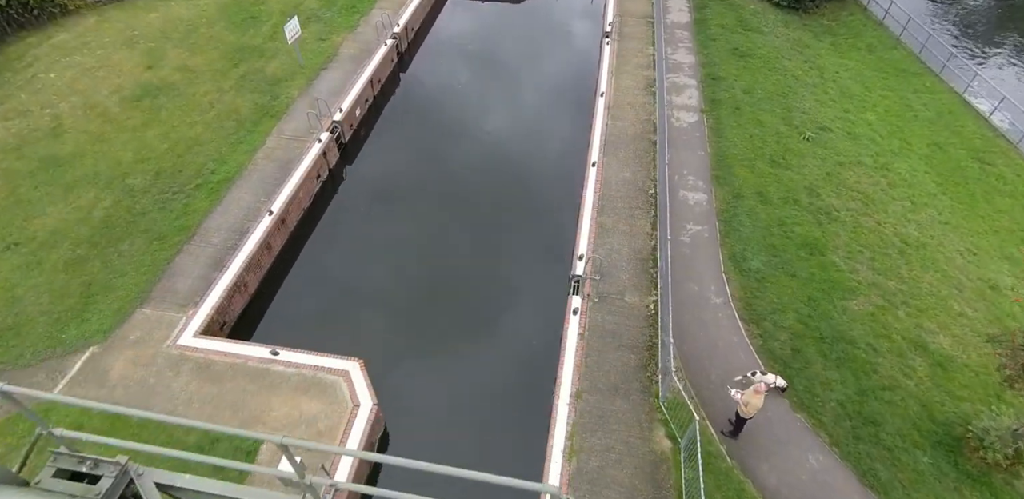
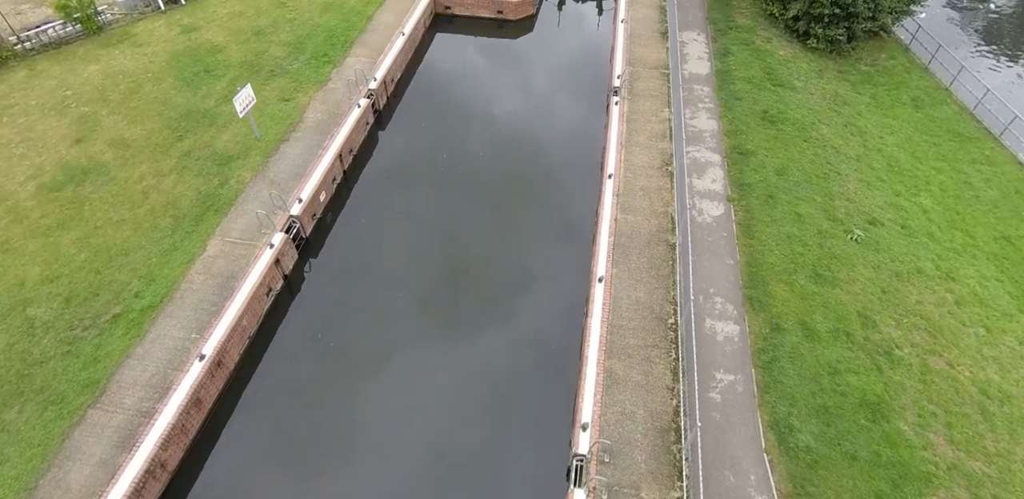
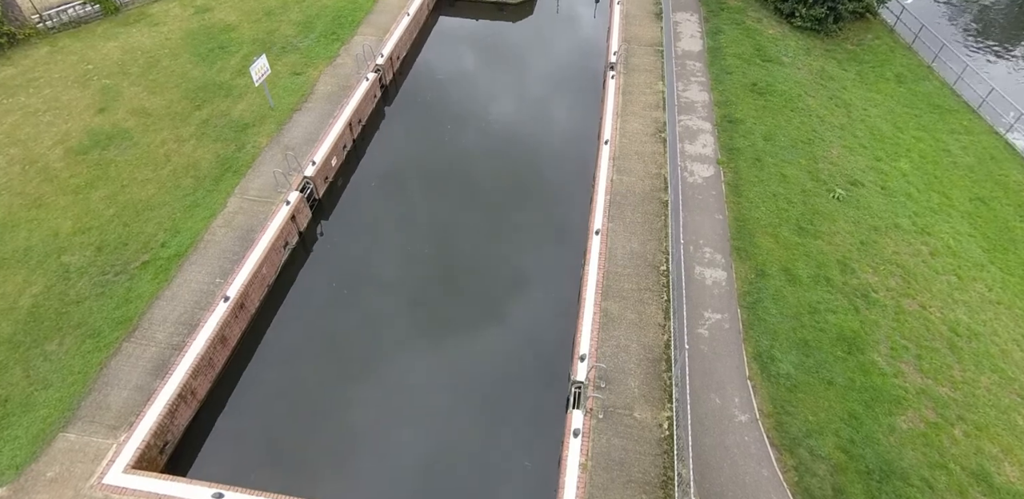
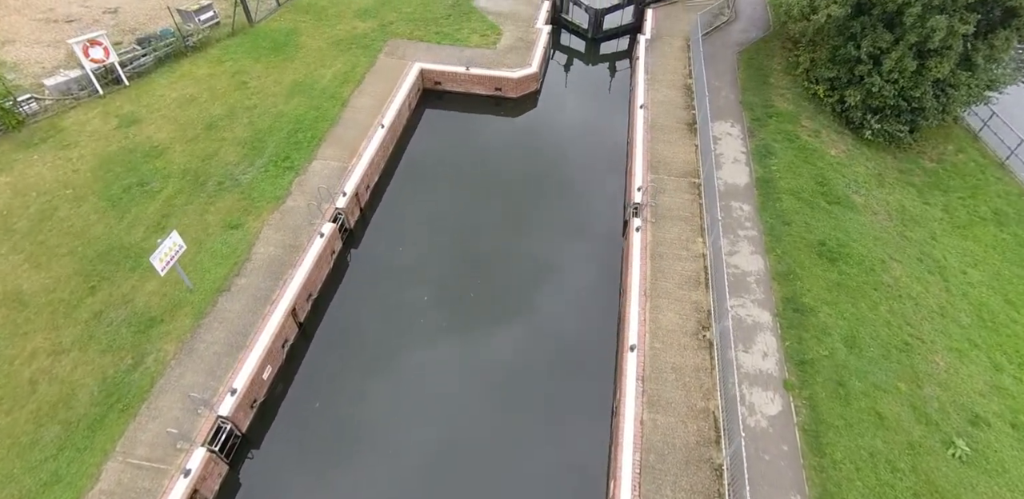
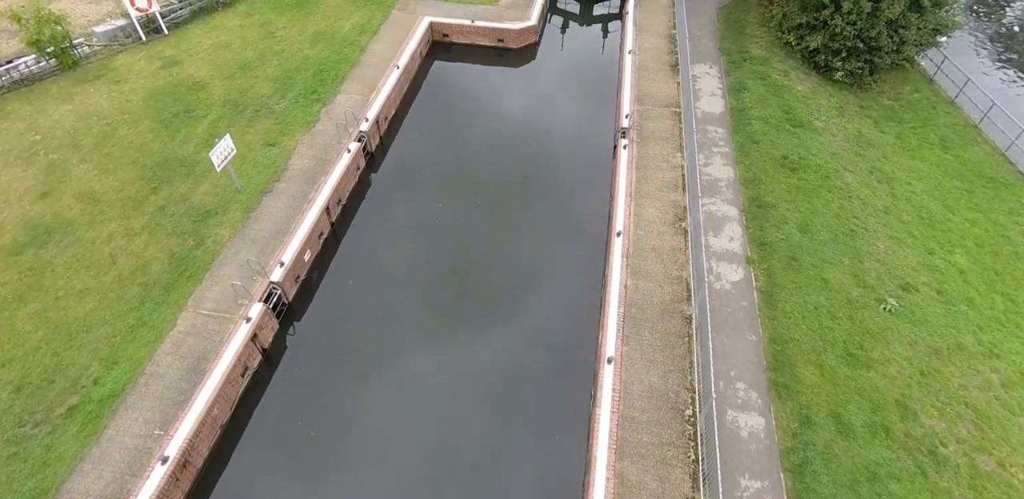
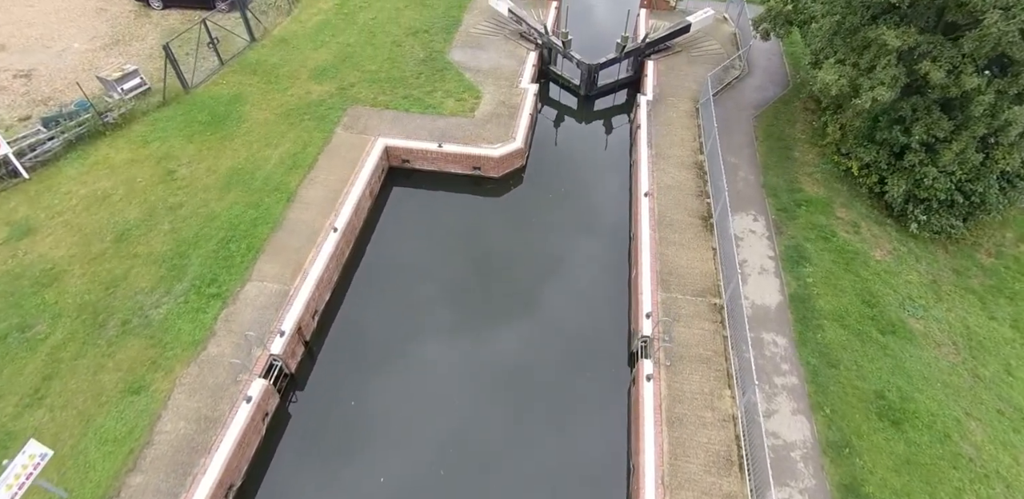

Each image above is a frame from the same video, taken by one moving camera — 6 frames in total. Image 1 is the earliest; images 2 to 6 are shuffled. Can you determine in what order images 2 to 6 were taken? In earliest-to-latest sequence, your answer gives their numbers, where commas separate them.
3, 2, 5, 4, 6
